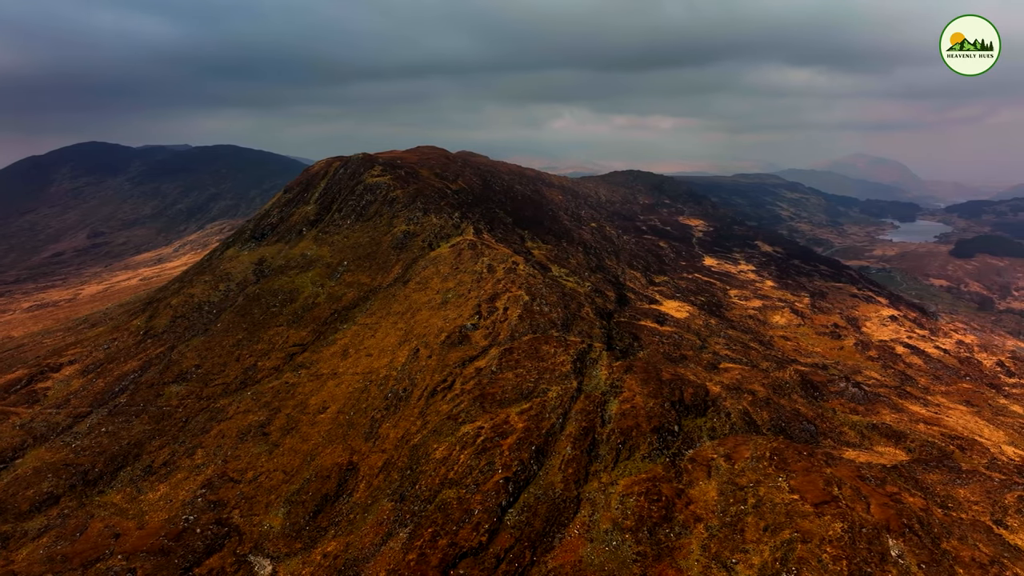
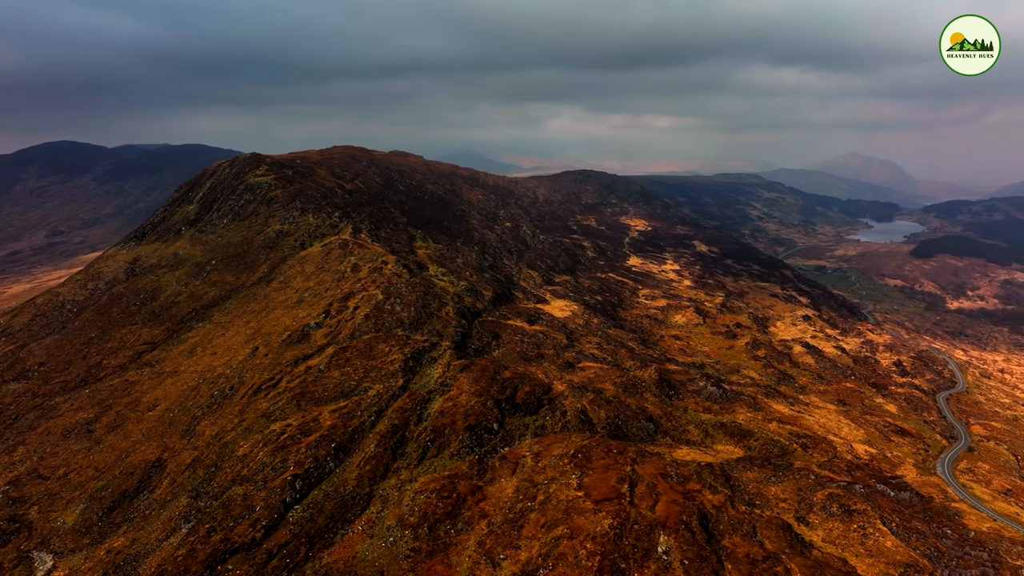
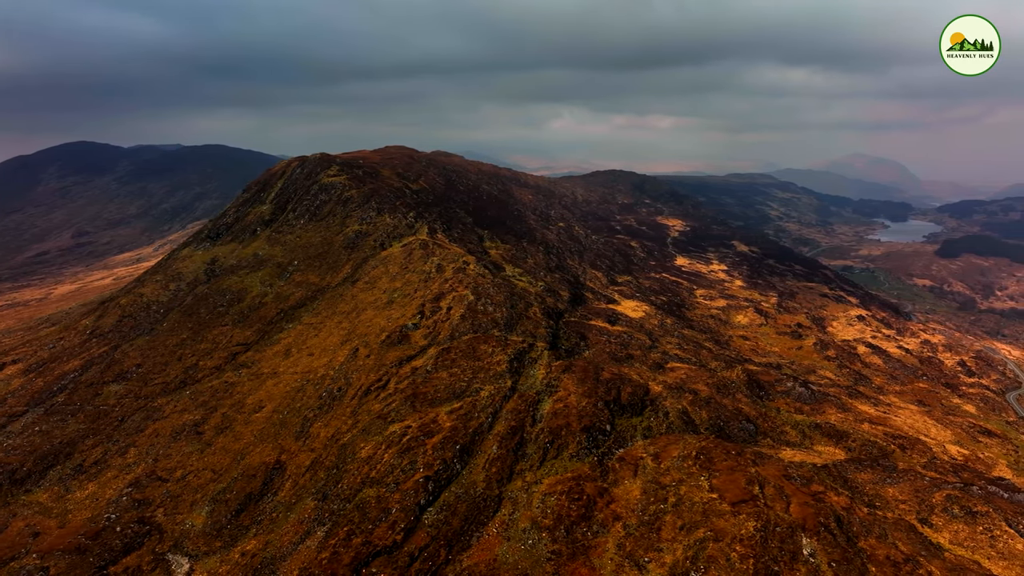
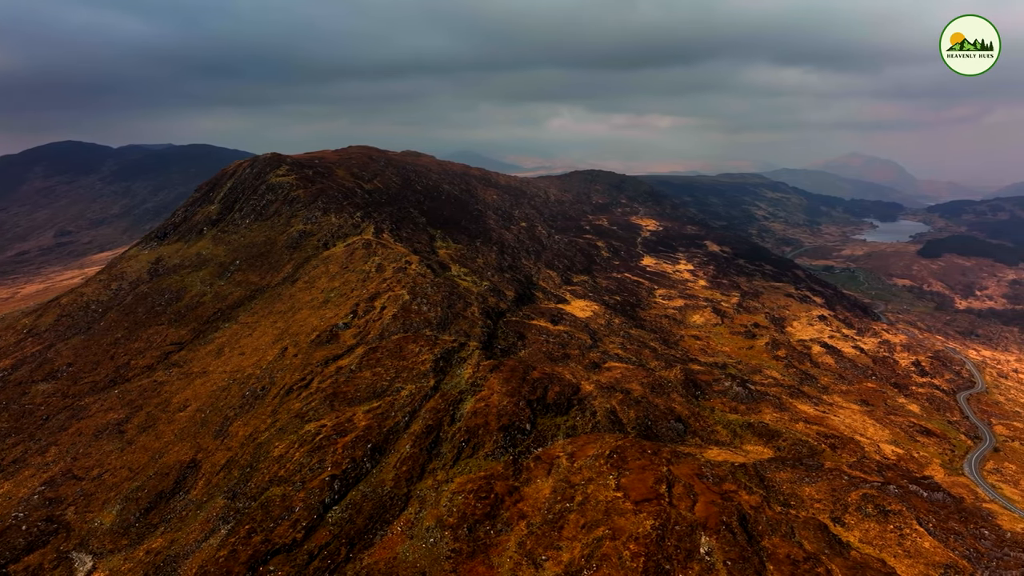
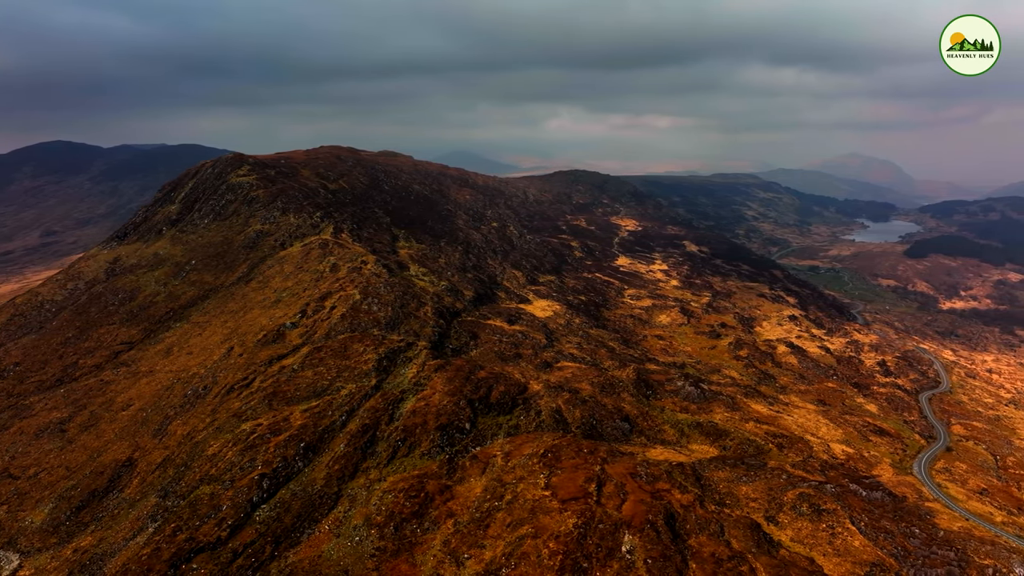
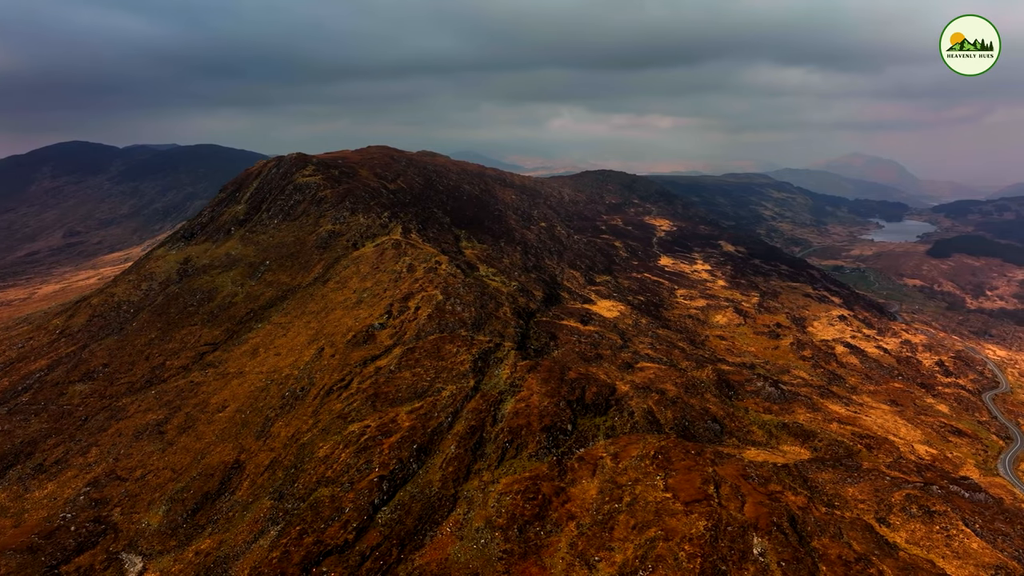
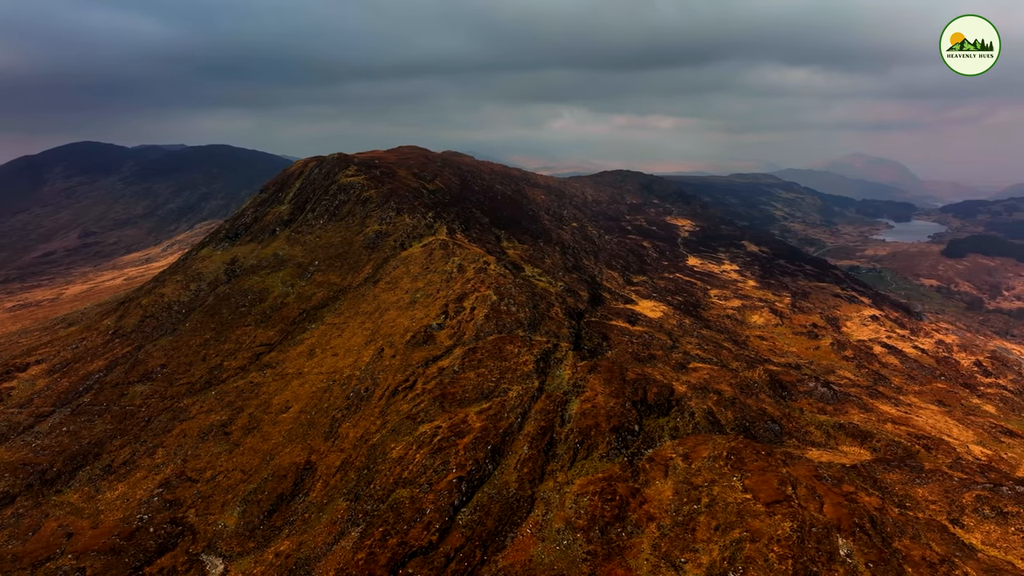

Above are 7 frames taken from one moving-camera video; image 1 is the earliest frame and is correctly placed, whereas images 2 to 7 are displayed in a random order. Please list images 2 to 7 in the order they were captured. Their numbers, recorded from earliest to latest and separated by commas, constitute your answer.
7, 3, 6, 4, 2, 5
